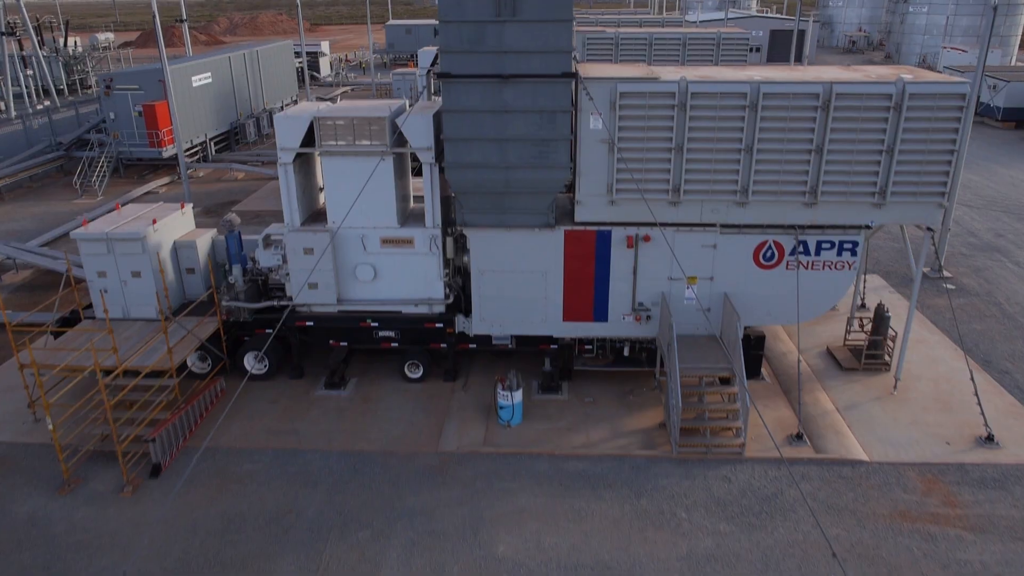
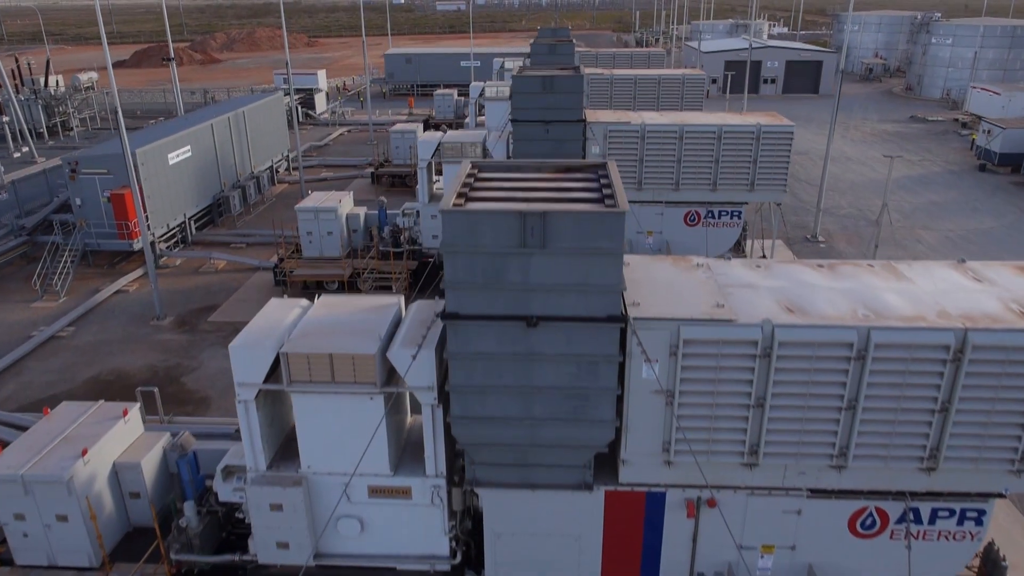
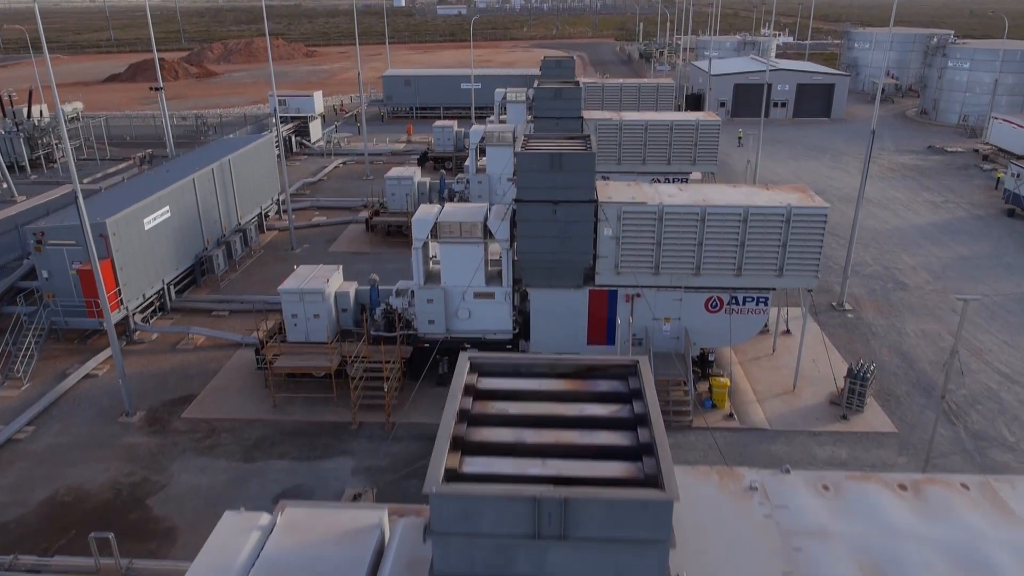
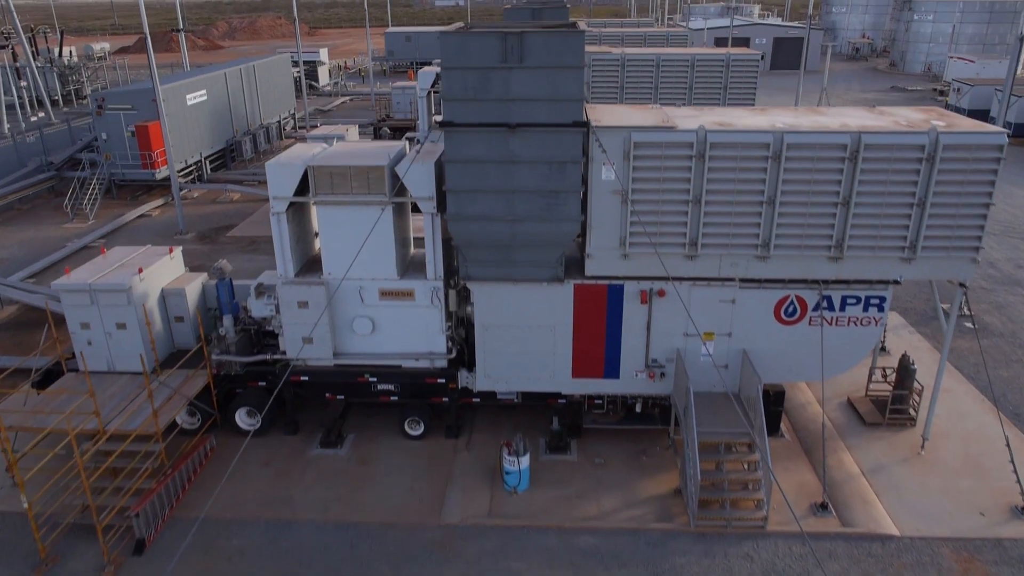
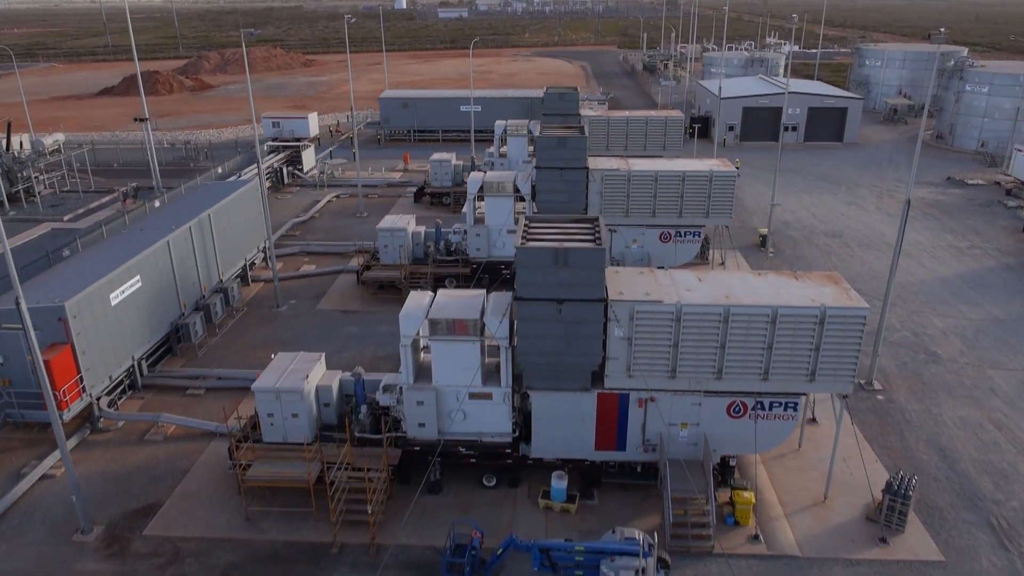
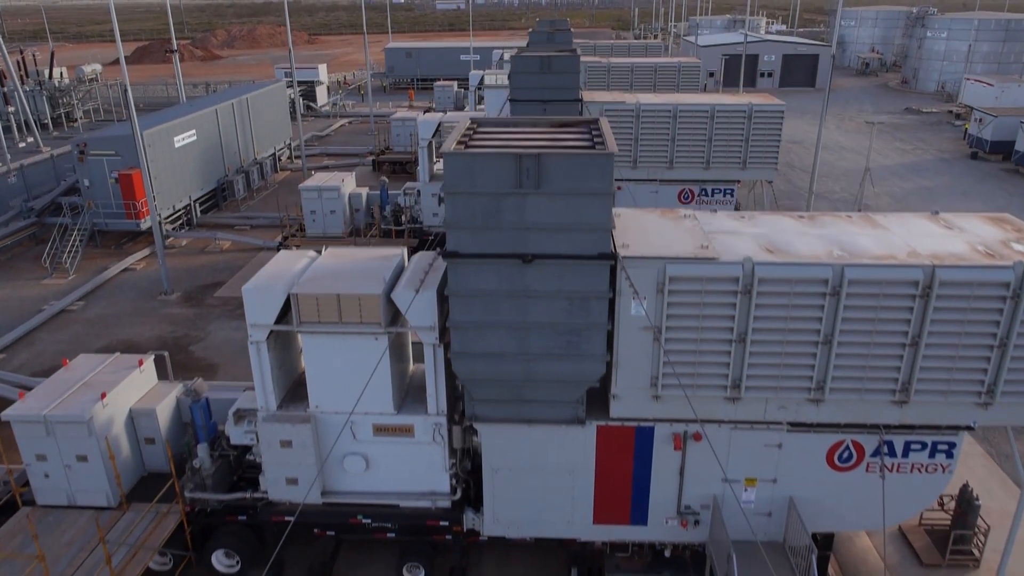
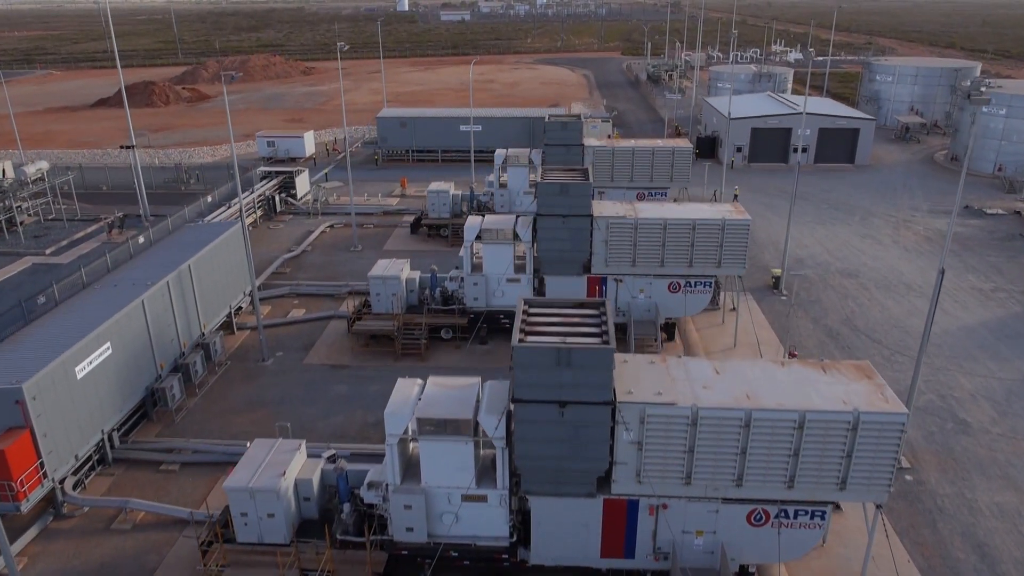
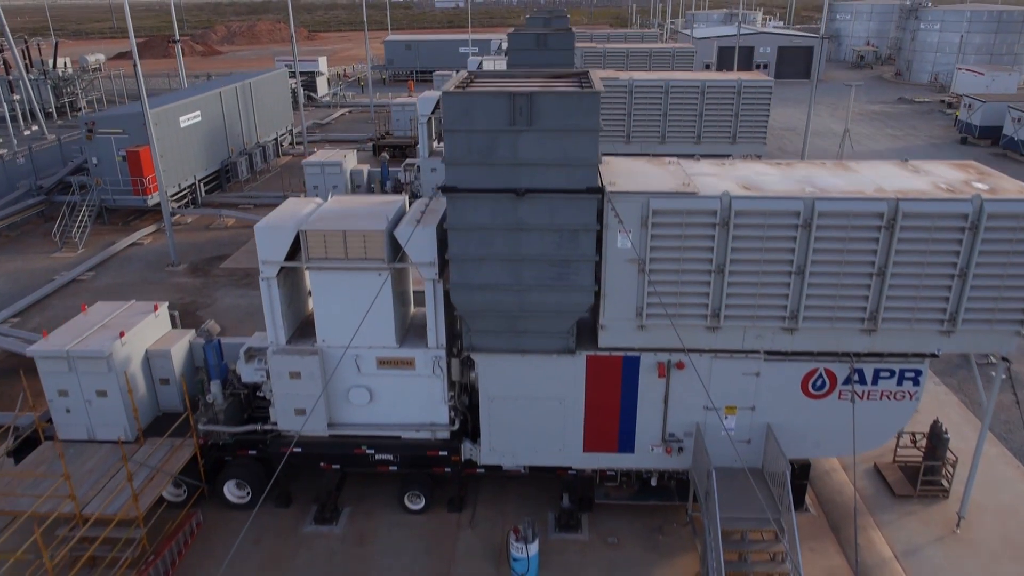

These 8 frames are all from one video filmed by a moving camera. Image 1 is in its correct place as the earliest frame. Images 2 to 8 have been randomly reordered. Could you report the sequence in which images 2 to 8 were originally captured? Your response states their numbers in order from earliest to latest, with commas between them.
4, 8, 6, 2, 3, 5, 7
